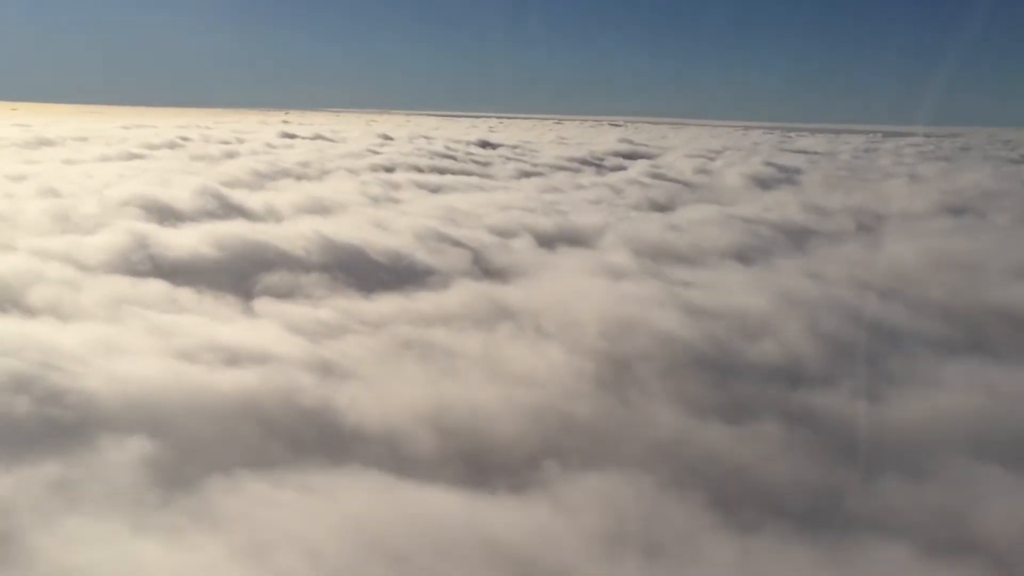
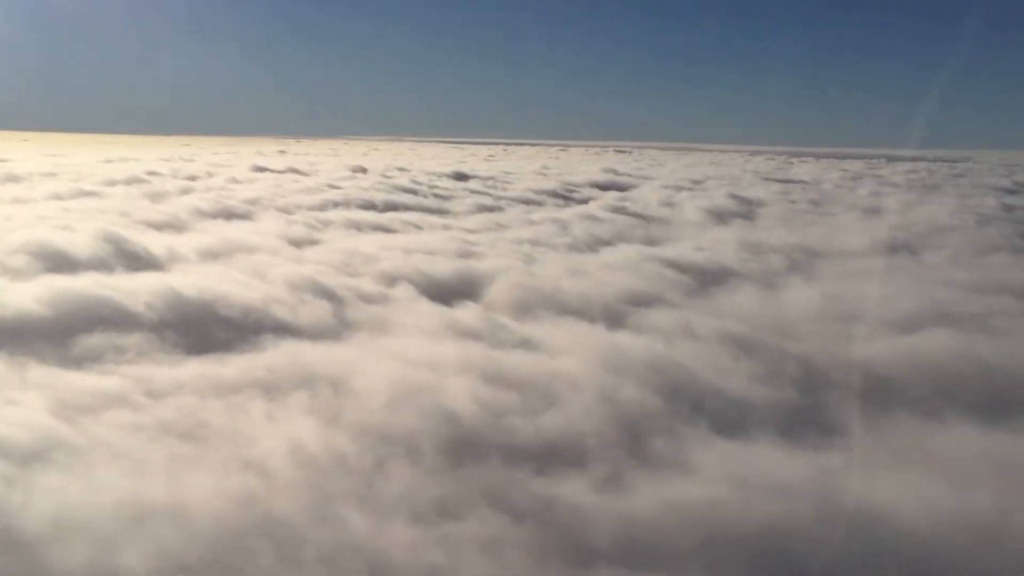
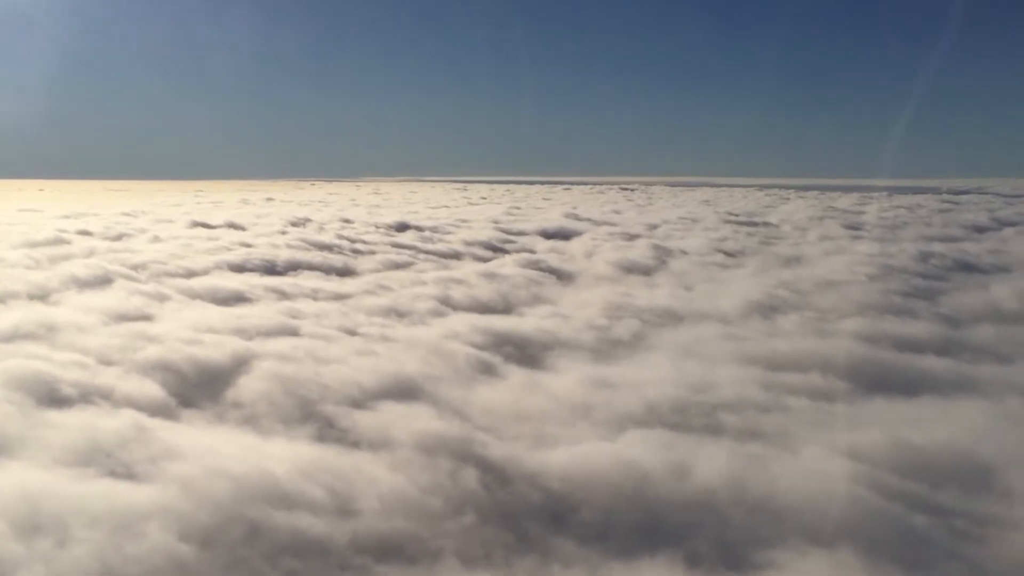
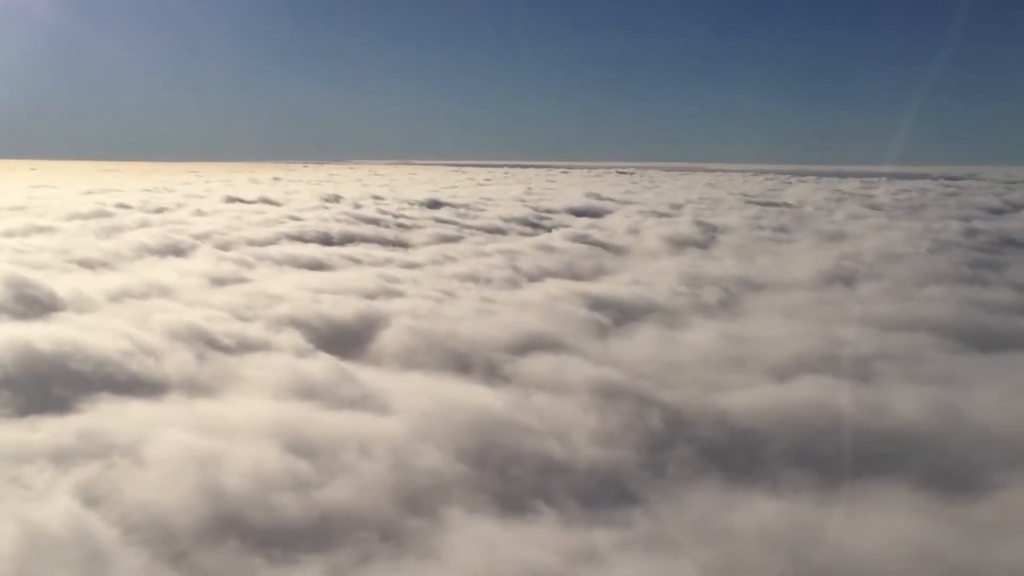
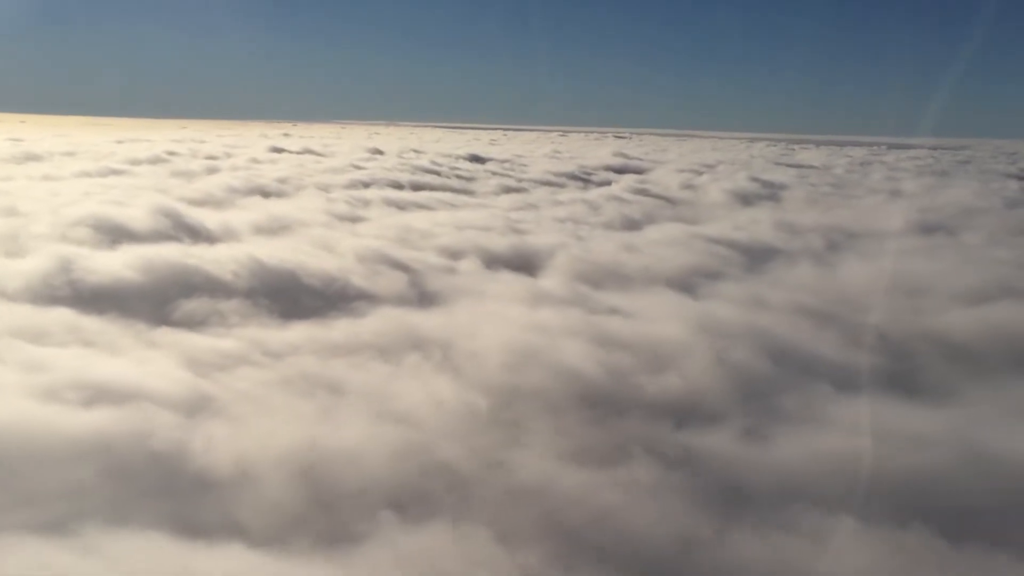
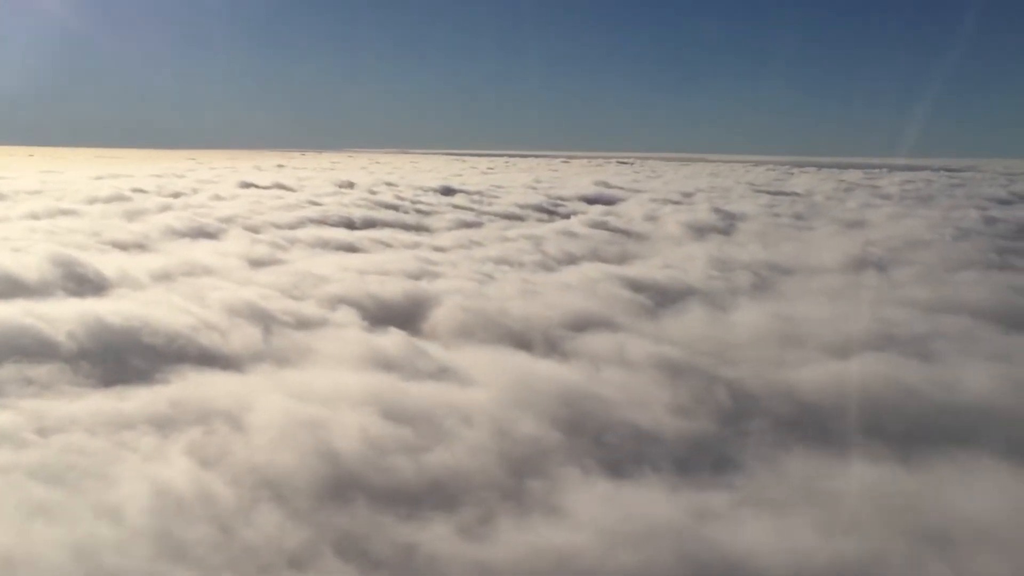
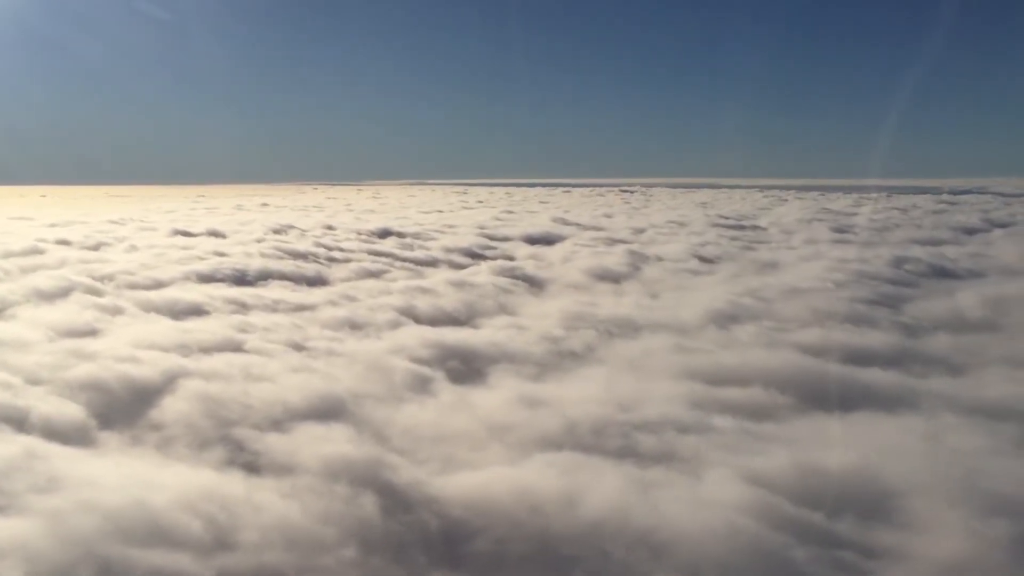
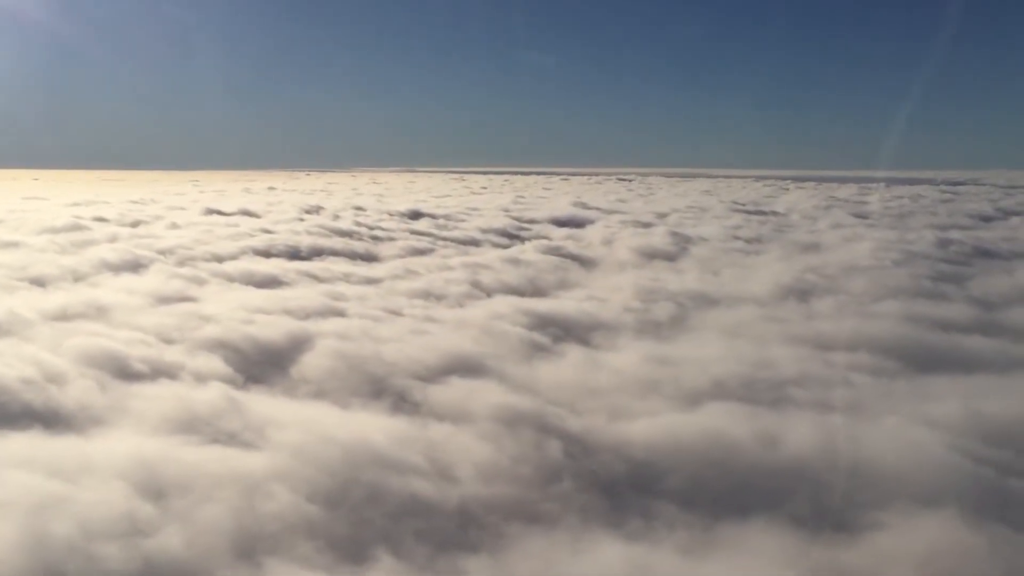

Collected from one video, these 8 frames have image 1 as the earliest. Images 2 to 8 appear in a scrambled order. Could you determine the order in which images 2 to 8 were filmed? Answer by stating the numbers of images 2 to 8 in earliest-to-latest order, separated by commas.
5, 2, 6, 4, 8, 3, 7
